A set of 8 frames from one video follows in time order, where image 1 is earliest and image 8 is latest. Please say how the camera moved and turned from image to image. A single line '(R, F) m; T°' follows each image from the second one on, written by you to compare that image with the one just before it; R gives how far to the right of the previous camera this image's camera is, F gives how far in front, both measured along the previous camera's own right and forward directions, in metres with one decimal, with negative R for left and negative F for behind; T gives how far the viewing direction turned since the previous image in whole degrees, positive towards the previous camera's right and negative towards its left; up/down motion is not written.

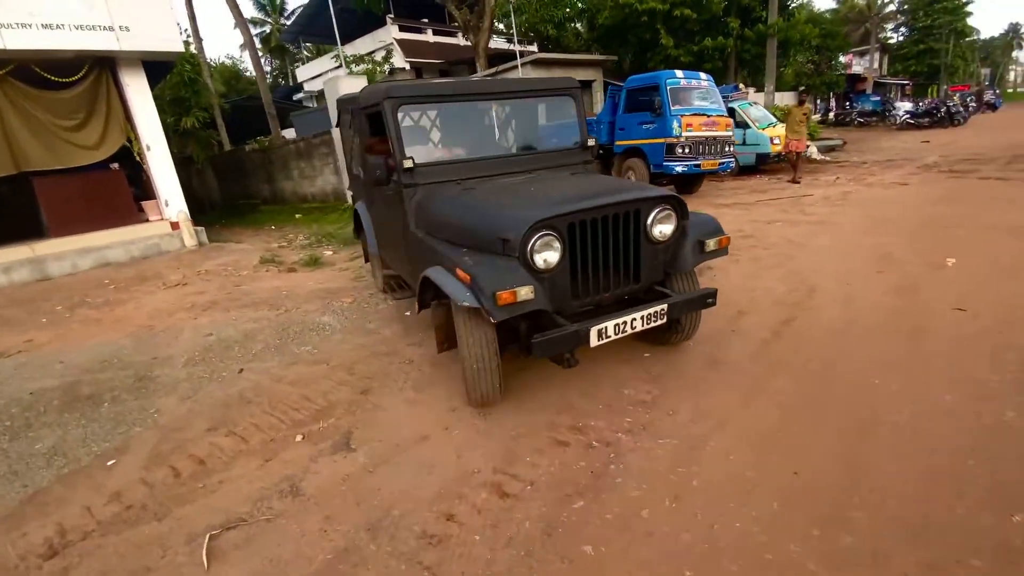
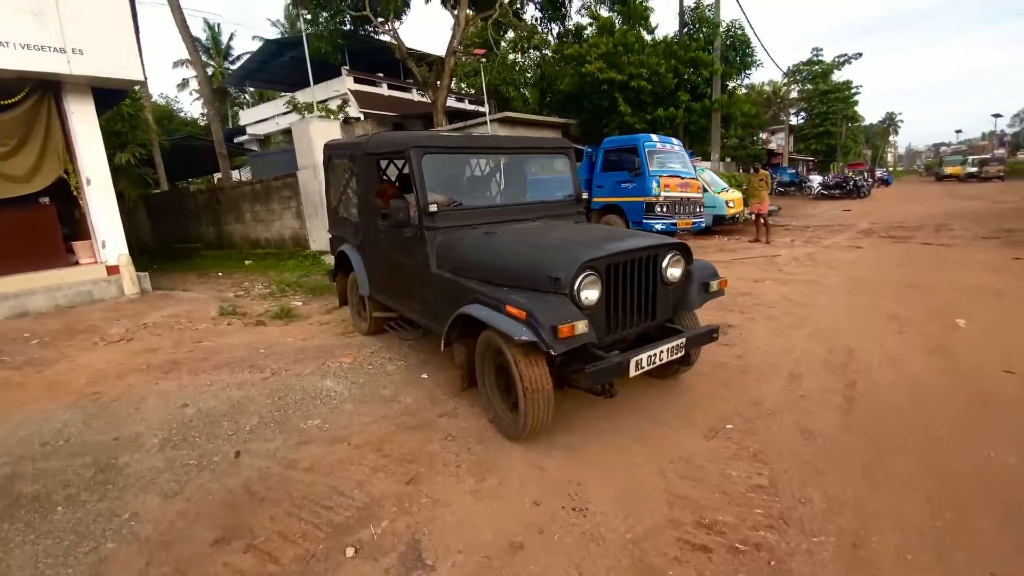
(-0.8, +0.5) m; +7°
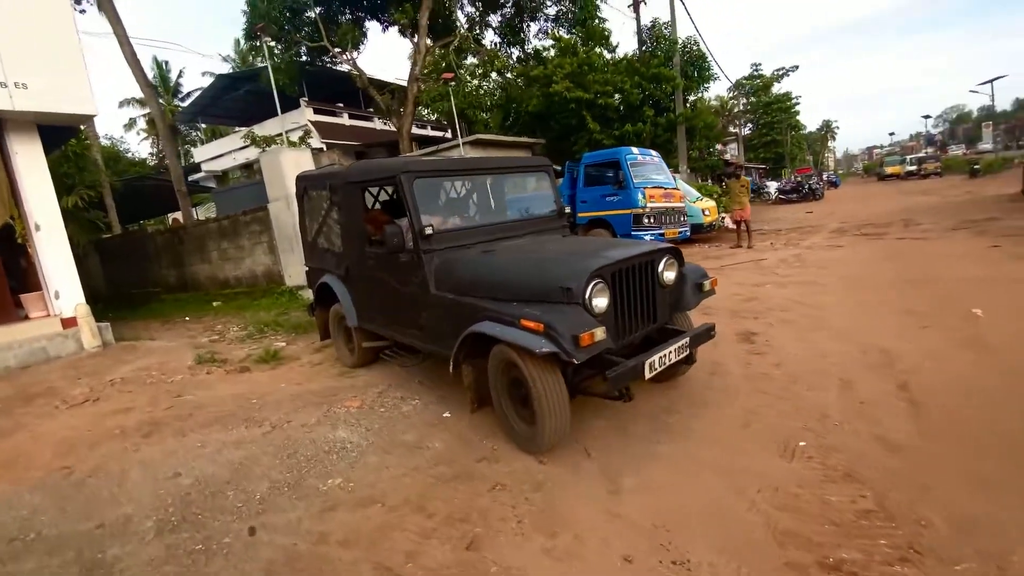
(-0.4, +0.3) m; +4°
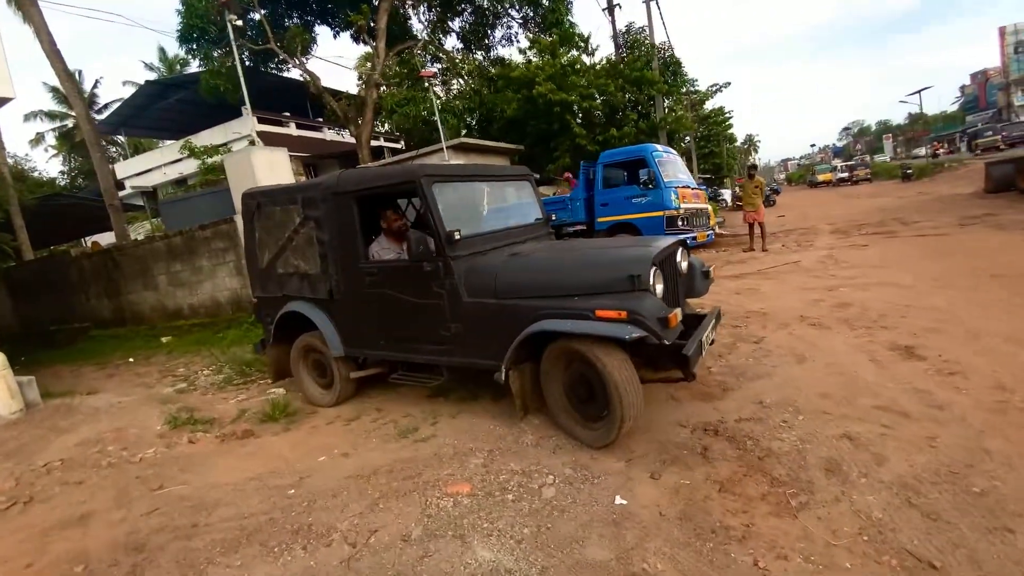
(-1.3, +1.3) m; +6°
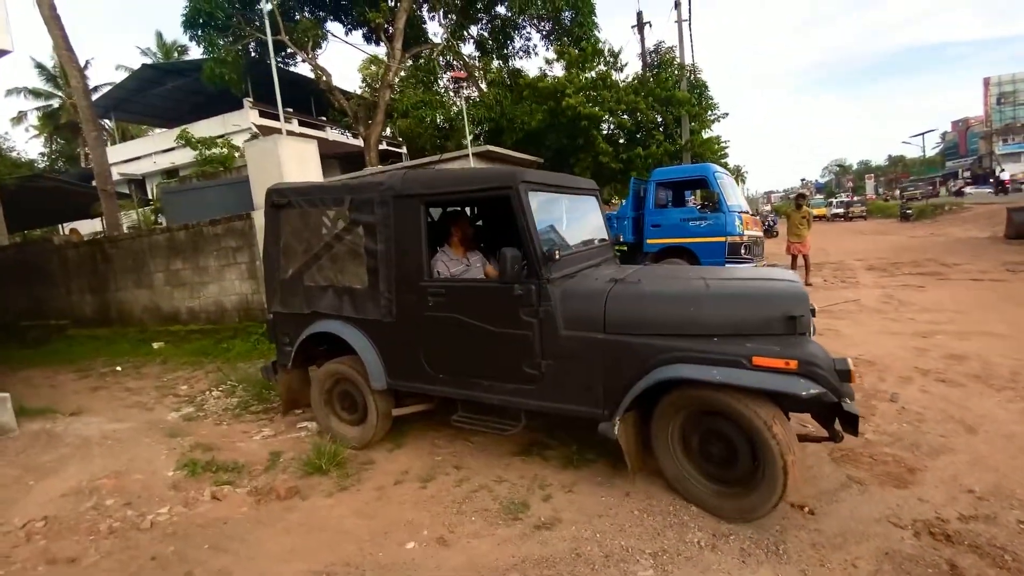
(-1.0, +0.8) m; +2°
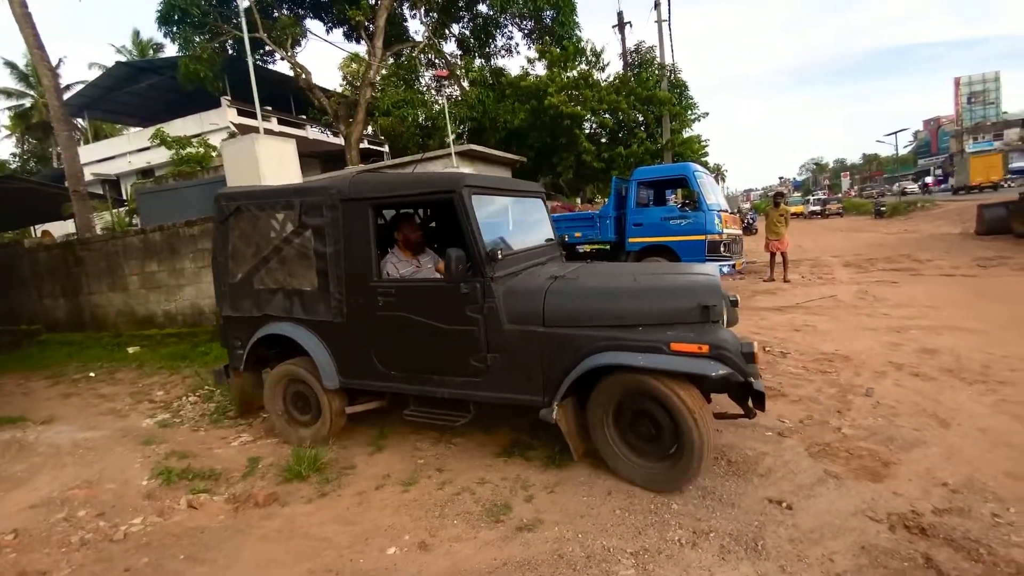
(0.0, 0.0) m; +2°
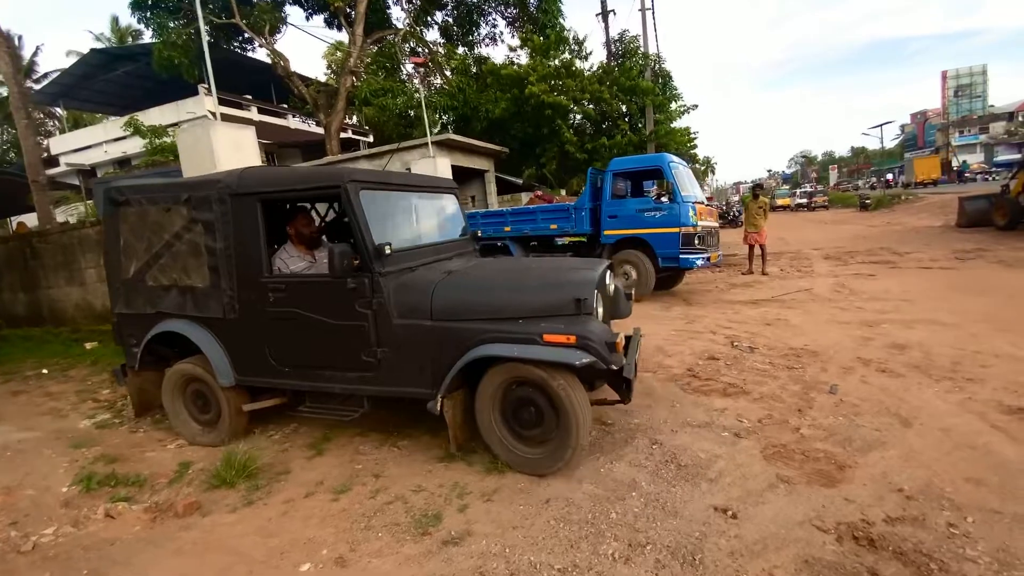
(+0.3, +0.2) m; +1°
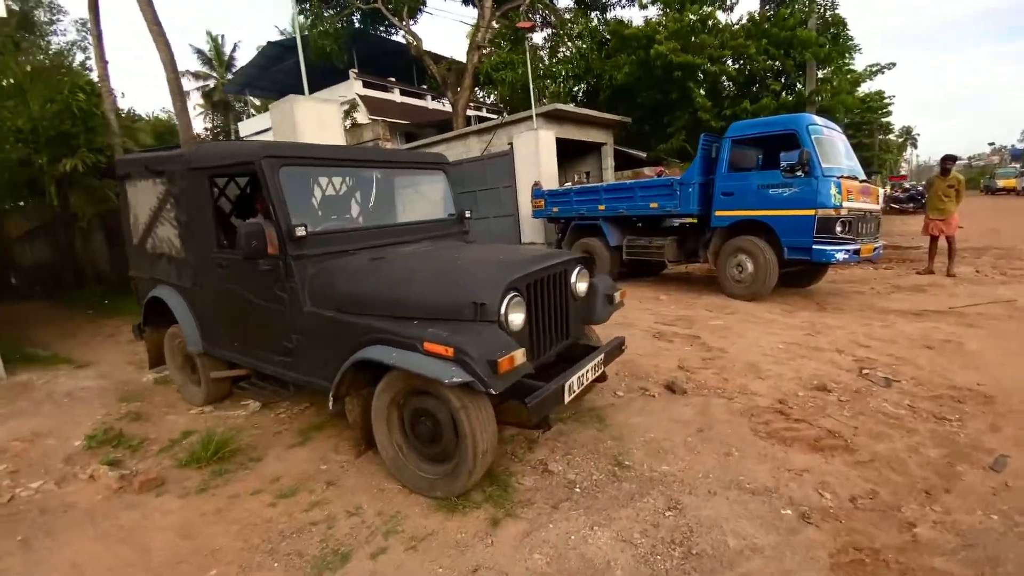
(+0.8, +0.8) m; -16°
